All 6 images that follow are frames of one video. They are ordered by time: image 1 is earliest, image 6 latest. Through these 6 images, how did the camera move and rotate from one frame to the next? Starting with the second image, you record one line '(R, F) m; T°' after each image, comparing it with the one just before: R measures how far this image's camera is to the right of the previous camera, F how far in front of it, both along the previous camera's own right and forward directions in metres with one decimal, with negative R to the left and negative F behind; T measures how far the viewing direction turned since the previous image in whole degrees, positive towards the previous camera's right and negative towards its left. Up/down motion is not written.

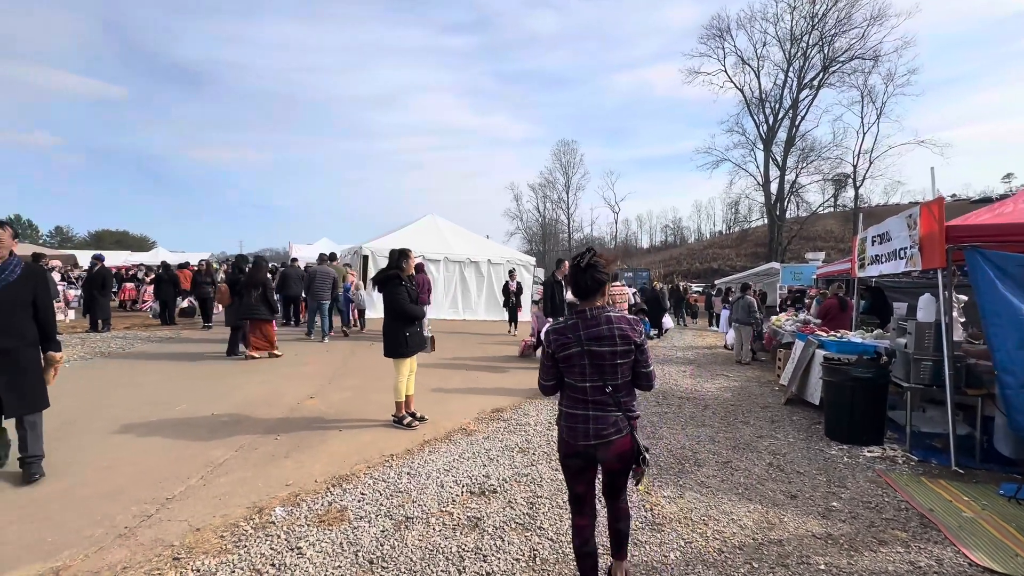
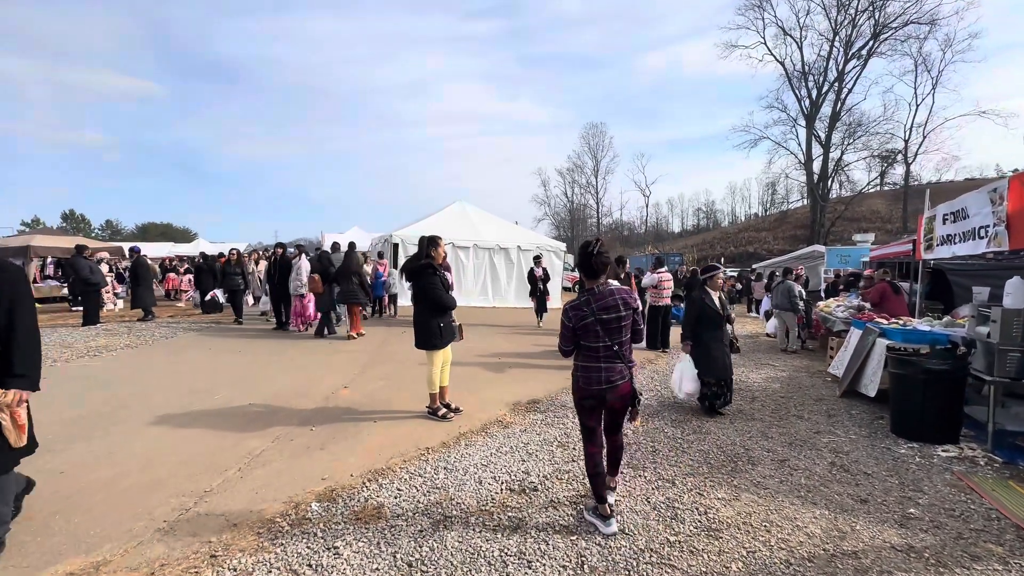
(-0.1, +0.2) m; -4°
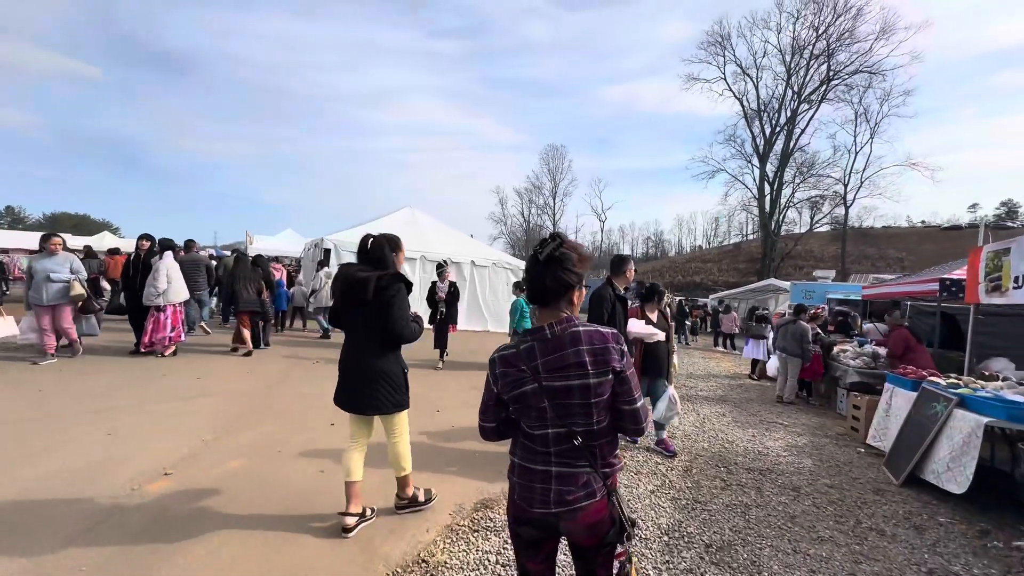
(0.0, +2.2) m; +6°
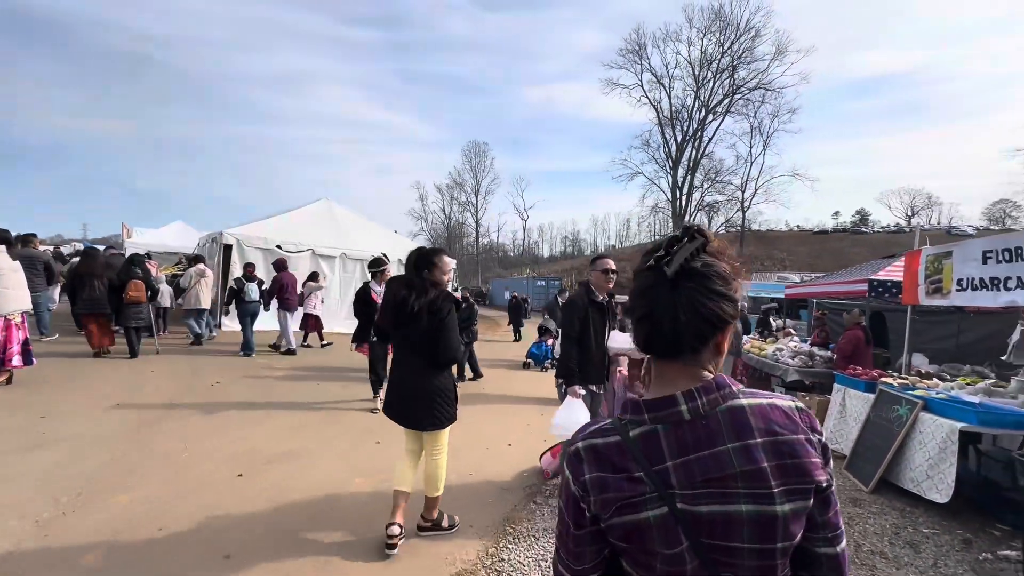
(-0.4, +0.8) m; +10°
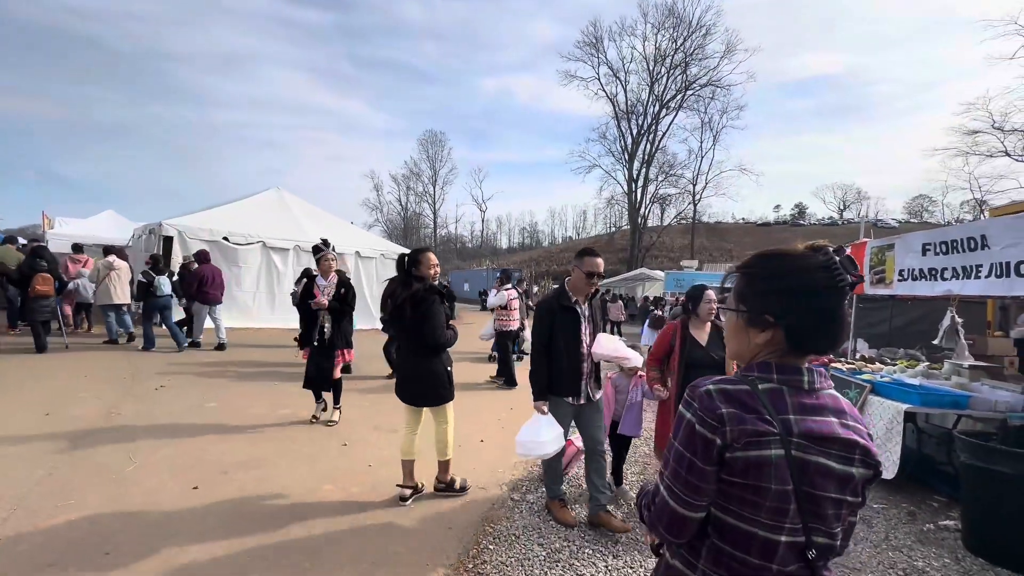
(-0.1, +0.1) m; +5°
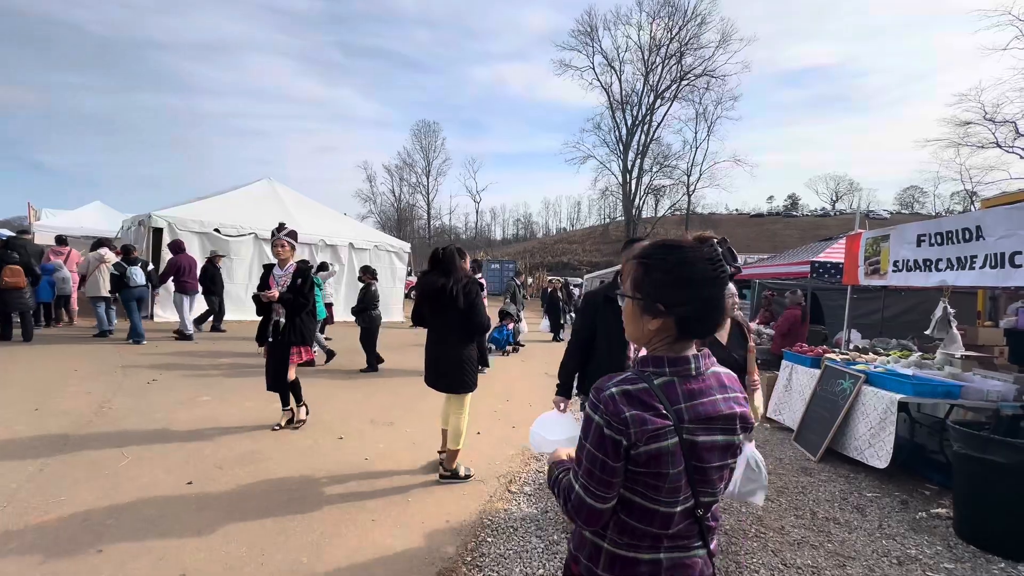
(0.0, 0.0) m; +1°
